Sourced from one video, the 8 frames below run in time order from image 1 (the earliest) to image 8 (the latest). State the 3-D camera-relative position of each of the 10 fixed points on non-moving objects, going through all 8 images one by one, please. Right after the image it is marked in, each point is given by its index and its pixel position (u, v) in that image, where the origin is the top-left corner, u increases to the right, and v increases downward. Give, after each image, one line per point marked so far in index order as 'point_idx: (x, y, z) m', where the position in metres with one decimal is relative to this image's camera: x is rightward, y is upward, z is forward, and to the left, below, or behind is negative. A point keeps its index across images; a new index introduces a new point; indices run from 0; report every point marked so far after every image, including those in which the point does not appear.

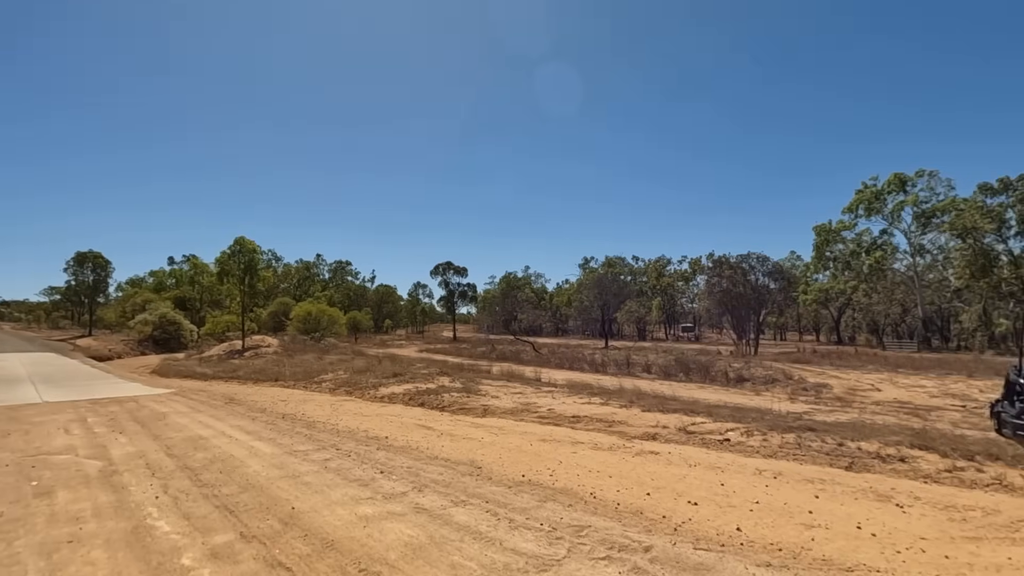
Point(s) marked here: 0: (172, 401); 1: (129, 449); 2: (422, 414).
0: (-10.0, -3.4, +15.9) m
1: (-6.8, -2.9, +9.5) m
2: (-2.1, -3.0, +12.7) m
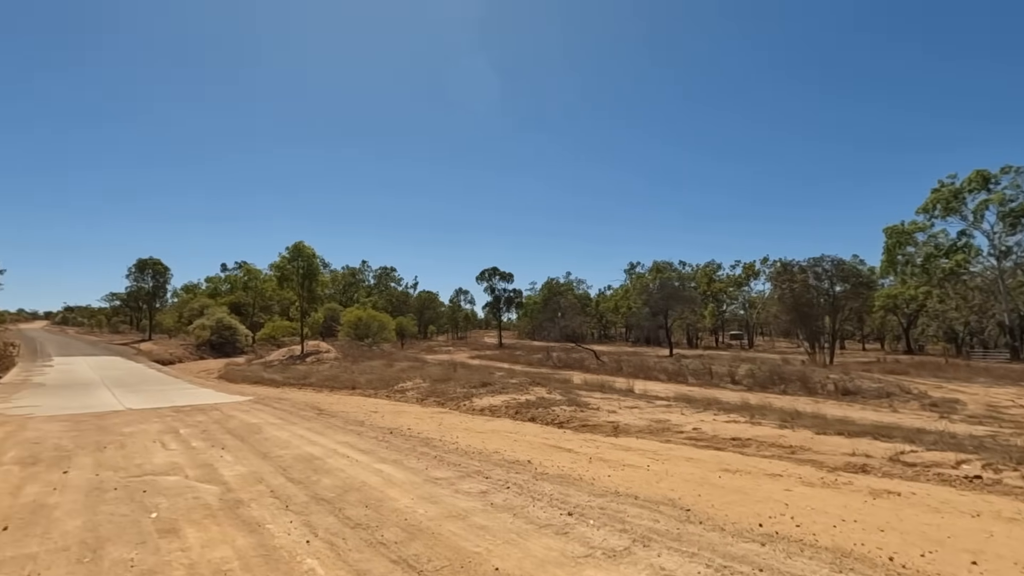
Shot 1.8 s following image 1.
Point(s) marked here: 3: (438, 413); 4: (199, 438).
0: (-7.0, -3.4, +14.9) m
1: (-4.2, -2.9, +8.4) m
2: (+0.7, -3.0, +11.2) m
3: (-1.9, -3.2, +13.8) m
4: (-6.5, -3.1, +11.2) m
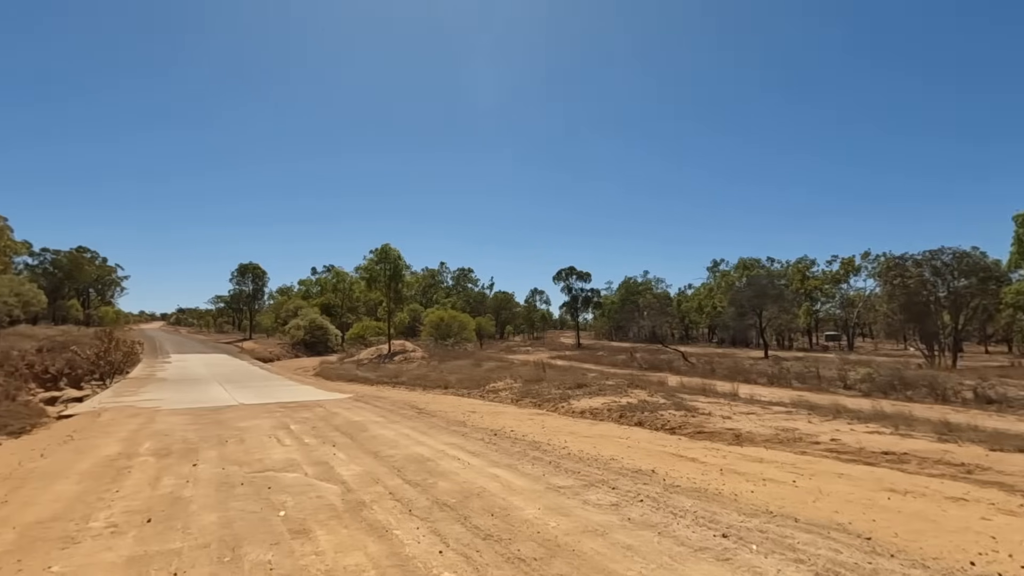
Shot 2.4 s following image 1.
0: (-4.3, -3.4, +15.2) m
1: (-2.4, -2.8, +8.3) m
2: (+2.8, -2.9, +10.4) m
3: (+0.7, -3.2, +13.4) m
4: (-4.3, -3.1, +11.4) m
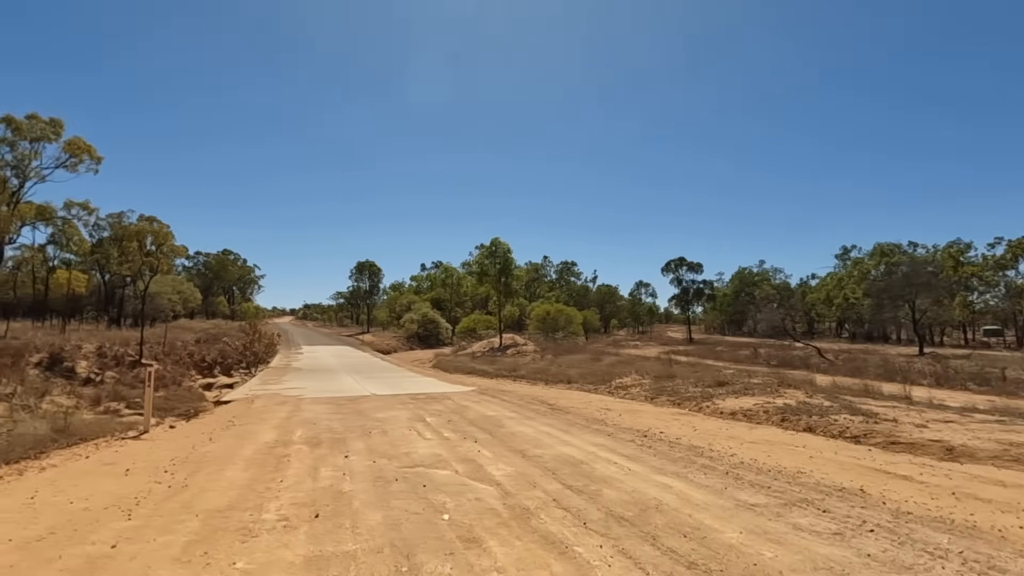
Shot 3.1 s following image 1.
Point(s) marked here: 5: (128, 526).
0: (-0.6, -3.2, +14.9) m
1: (-0.1, -2.6, +7.8) m
2: (+5.5, -2.7, +8.9) m
3: (+3.9, -2.9, +12.2) m
4: (-1.3, -2.9, +11.2) m
5: (-4.0, -2.5, +5.5) m
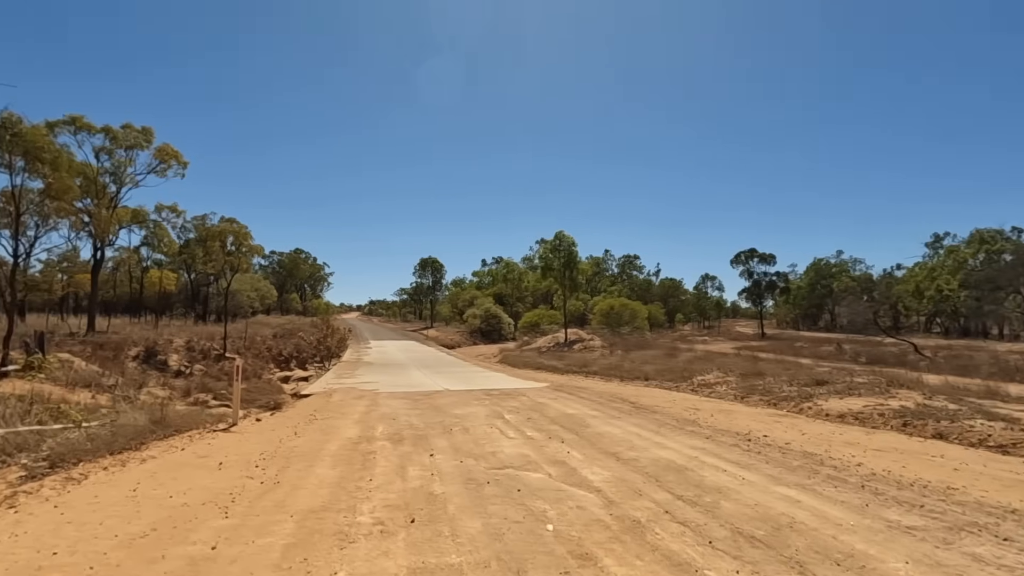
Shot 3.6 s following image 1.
0: (+1.5, -3.0, +14.4) m
1: (+1.3, -2.5, +7.2) m
2: (+6.9, -2.5, +7.7) m
3: (+5.7, -2.7, +11.2) m
4: (+0.4, -2.8, +10.8) m
5: (-2.9, -2.4, +5.4) m
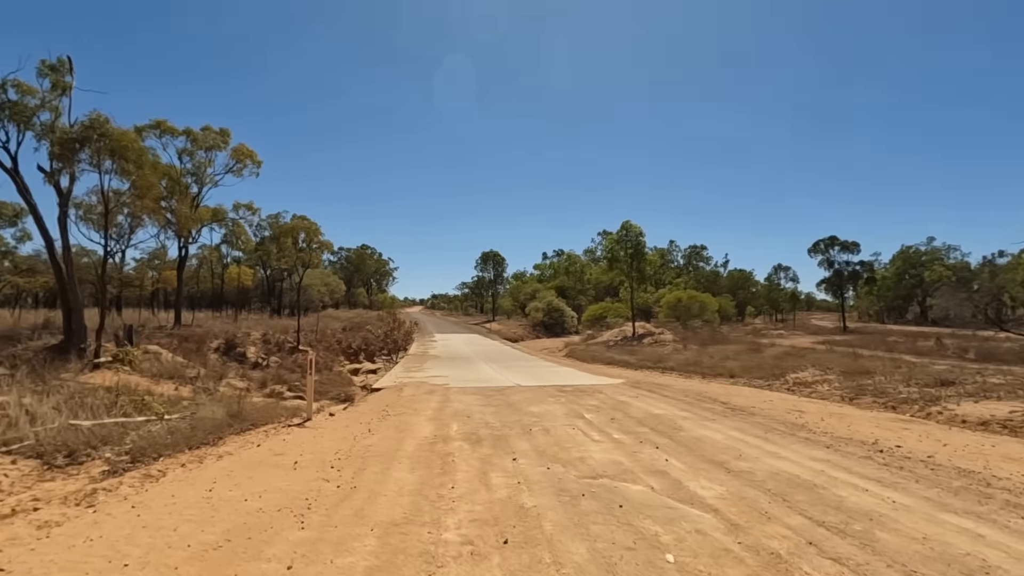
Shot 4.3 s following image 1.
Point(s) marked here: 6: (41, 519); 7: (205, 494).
0: (+3.4, -2.7, +13.3) m
1: (+2.4, -2.4, +6.2) m
2: (+8.0, -2.3, +6.1) m
3: (+7.2, -2.5, +9.7) m
4: (+1.9, -2.6, +9.9) m
5: (-1.9, -2.3, +4.9) m
6: (-4.7, -2.3, +5.4) m
7: (-3.6, -2.4, +6.3) m
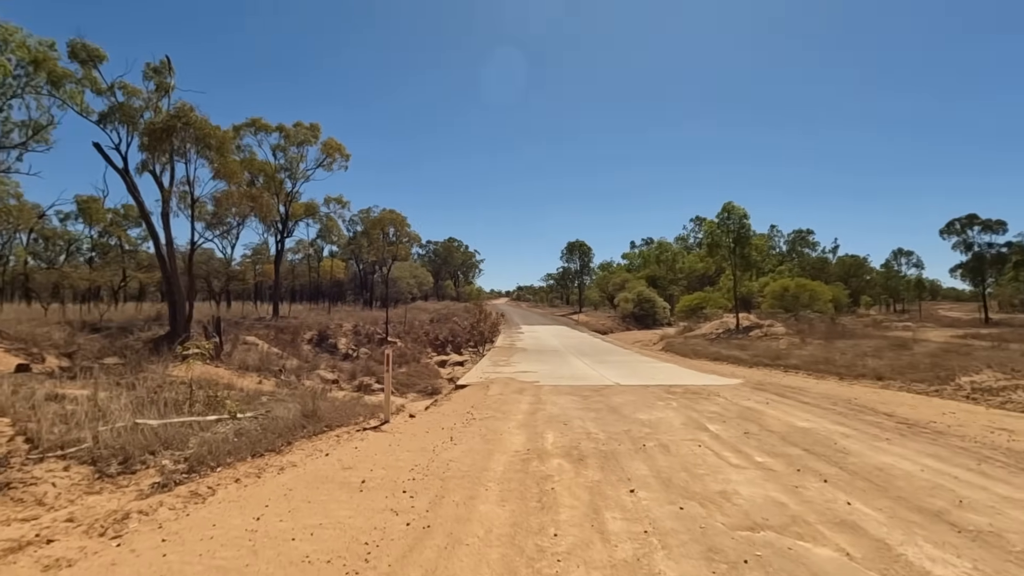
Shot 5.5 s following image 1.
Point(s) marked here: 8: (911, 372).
0: (+5.5, -2.4, +11.0) m
1: (+3.4, -2.1, +4.1) m
2: (+9.0, -2.0, +3.1) m
3: (+8.8, -2.1, +6.8) m
4: (+3.5, -2.3, +7.8) m
5: (-1.0, -2.1, +3.4) m
6: (-3.8, -2.2, +4.4) m
7: (-2.5, -2.3, +5.1) m
8: (+10.7, -2.3, +14.5) m
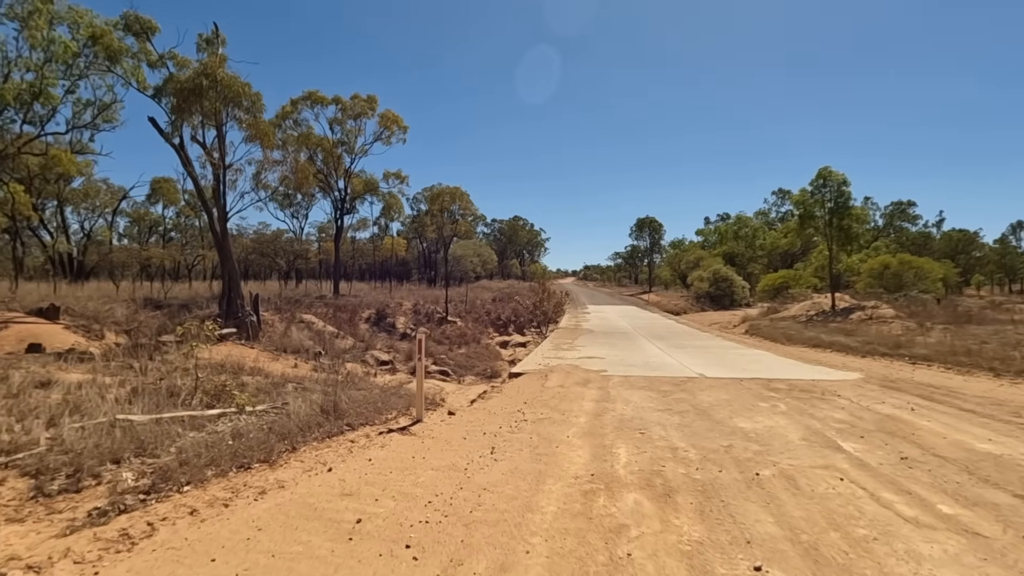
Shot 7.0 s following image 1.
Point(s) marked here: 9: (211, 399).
0: (+6.5, -1.9, +8.2) m
1: (+3.6, -1.9, +1.6) m
2: (+9.0, -1.8, 0.0) m
3: (+9.2, -1.8, +3.6) m
4: (+4.1, -2.0, +5.3) m
5: (-0.9, -1.9, +1.5) m
6: (-3.5, -1.9, +2.8) m
7: (-2.2, -2.0, +3.4) m
8: (+12.1, -1.7, +11.1) m
9: (-4.6, -1.7, +8.2) m
